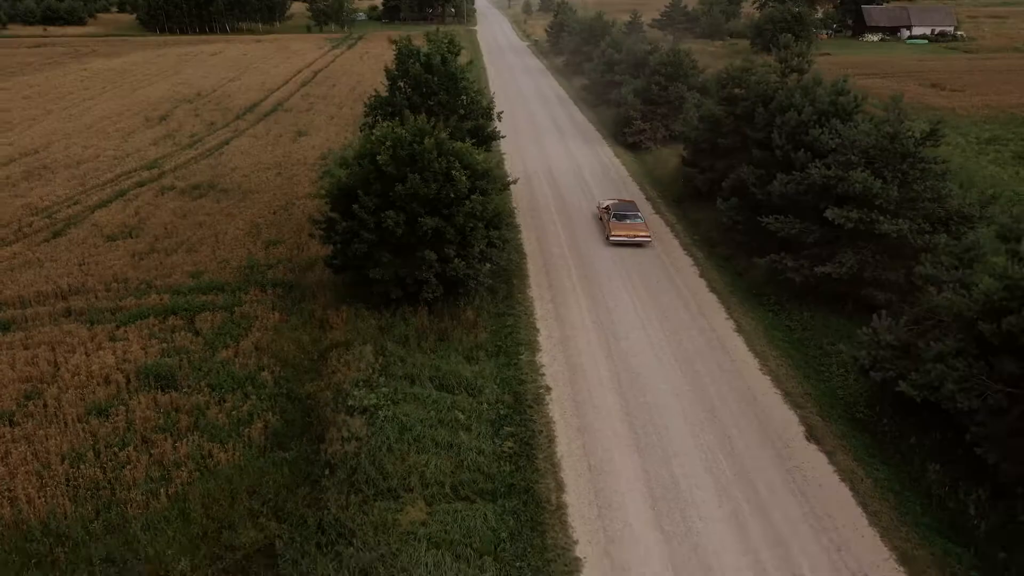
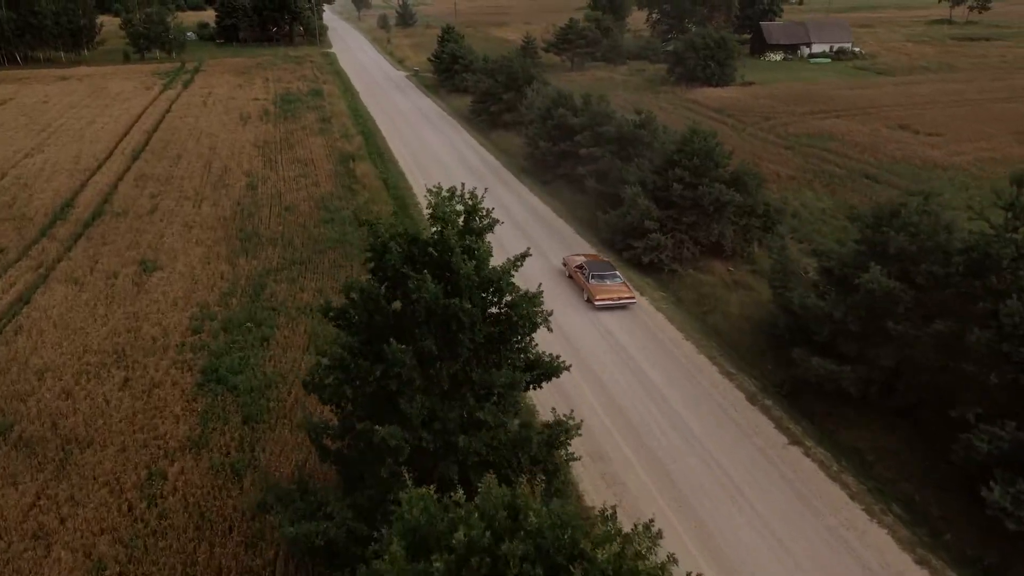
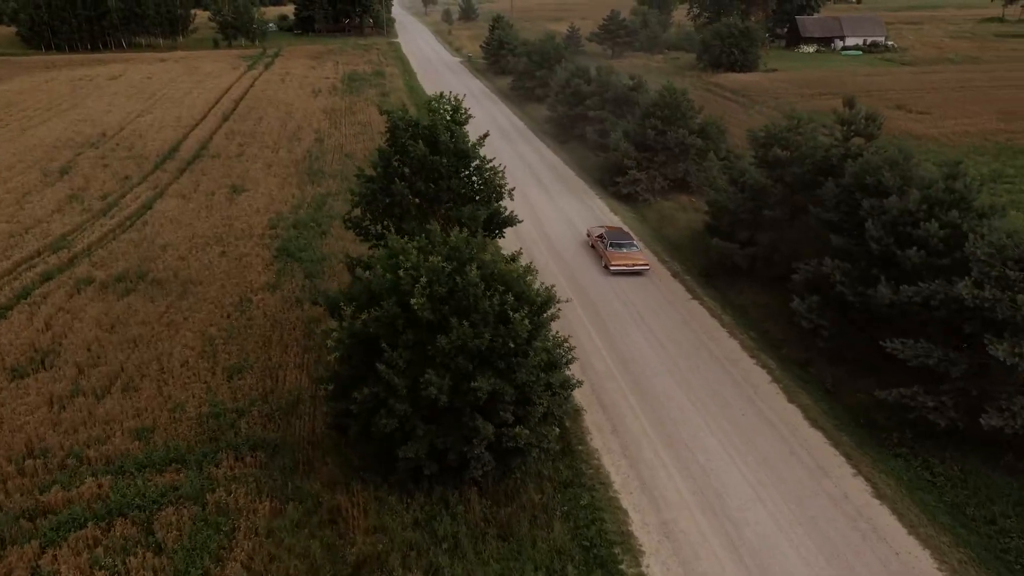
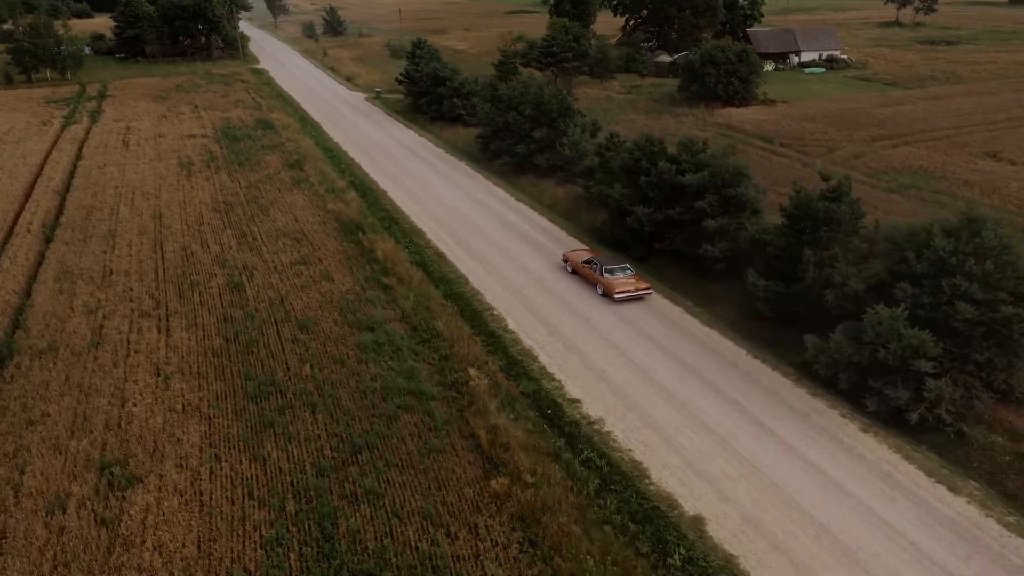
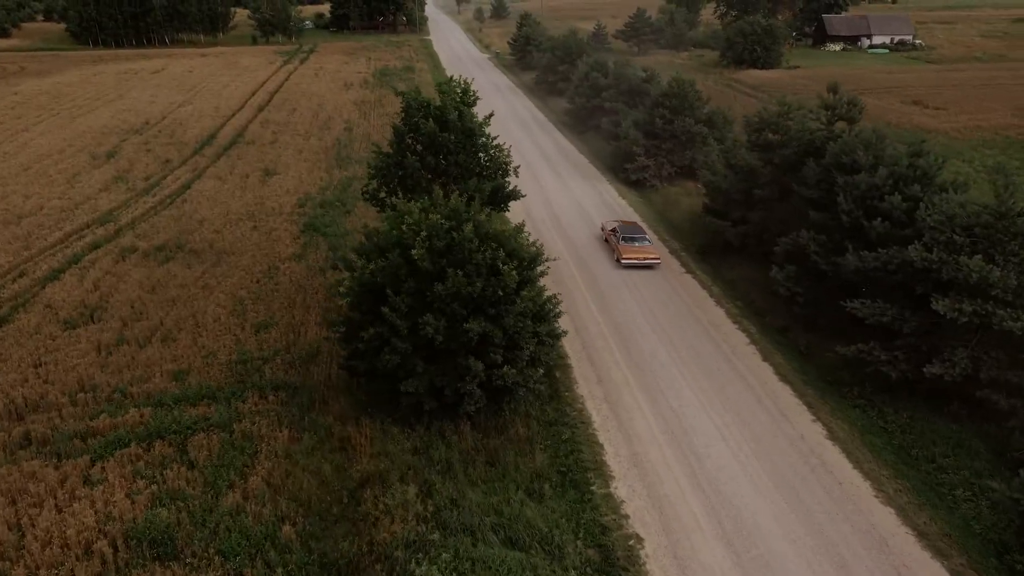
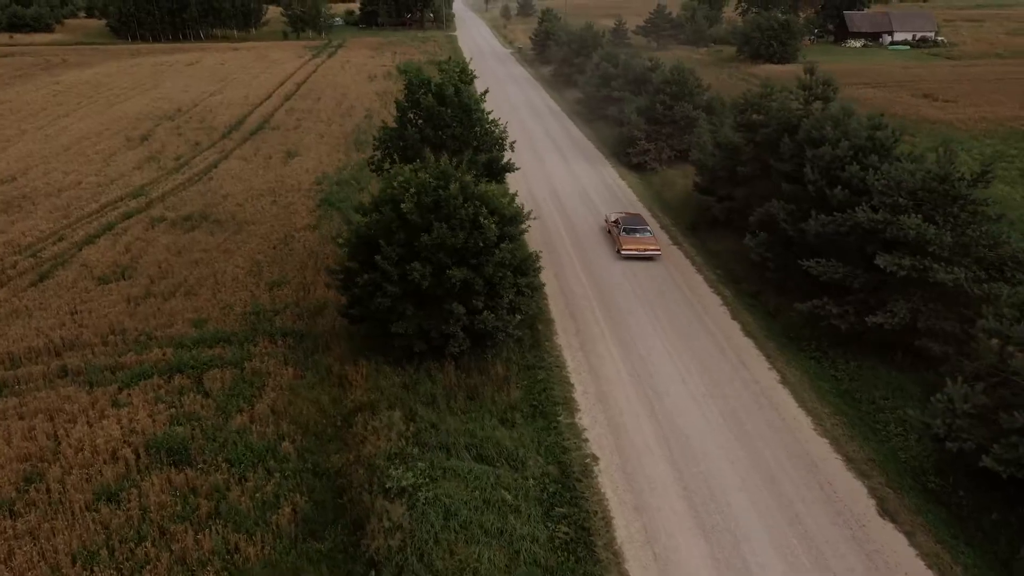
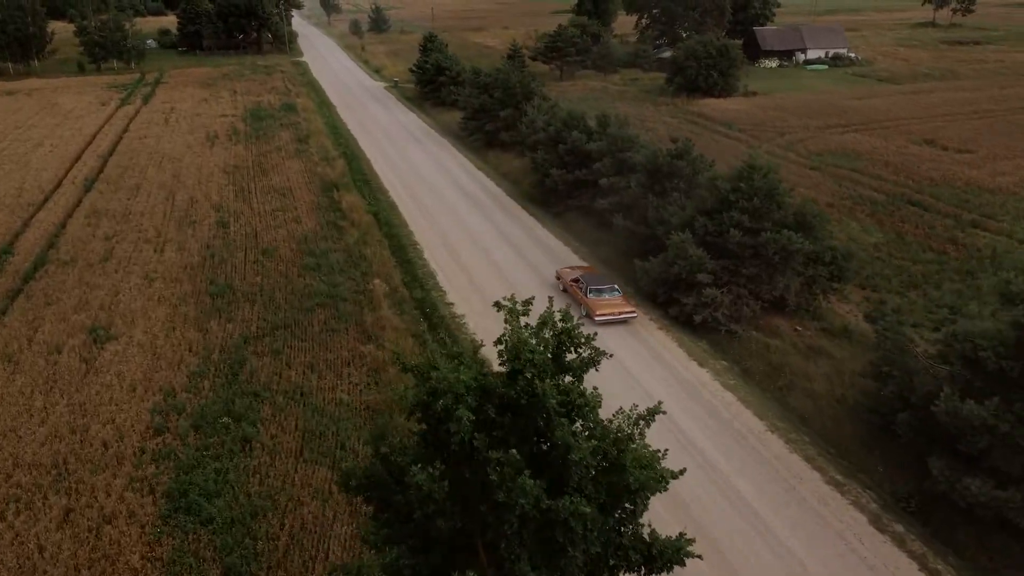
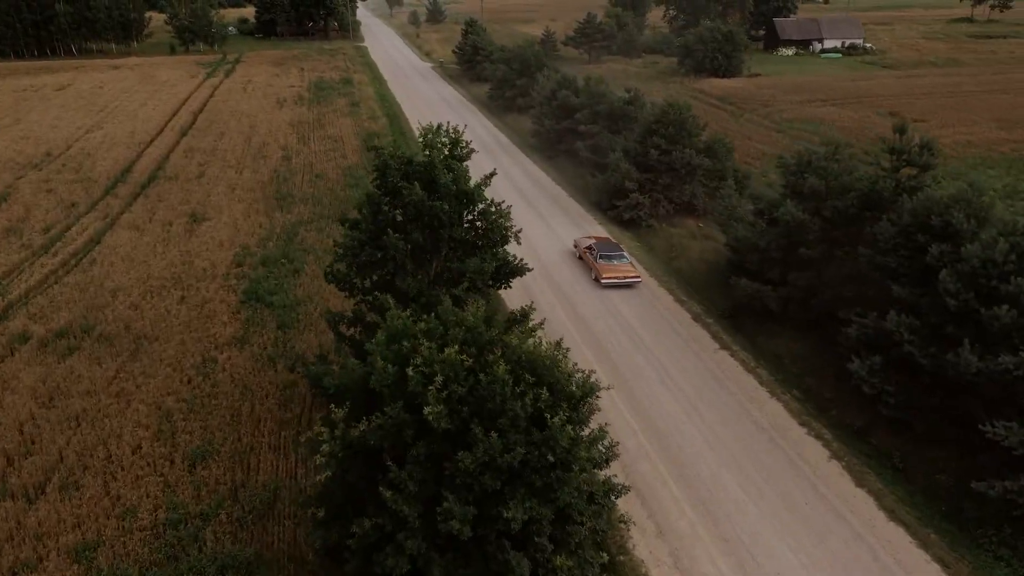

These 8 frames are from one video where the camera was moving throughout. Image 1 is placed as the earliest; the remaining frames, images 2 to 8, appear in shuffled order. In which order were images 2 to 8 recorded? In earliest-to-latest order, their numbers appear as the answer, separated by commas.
6, 5, 3, 8, 2, 7, 4
